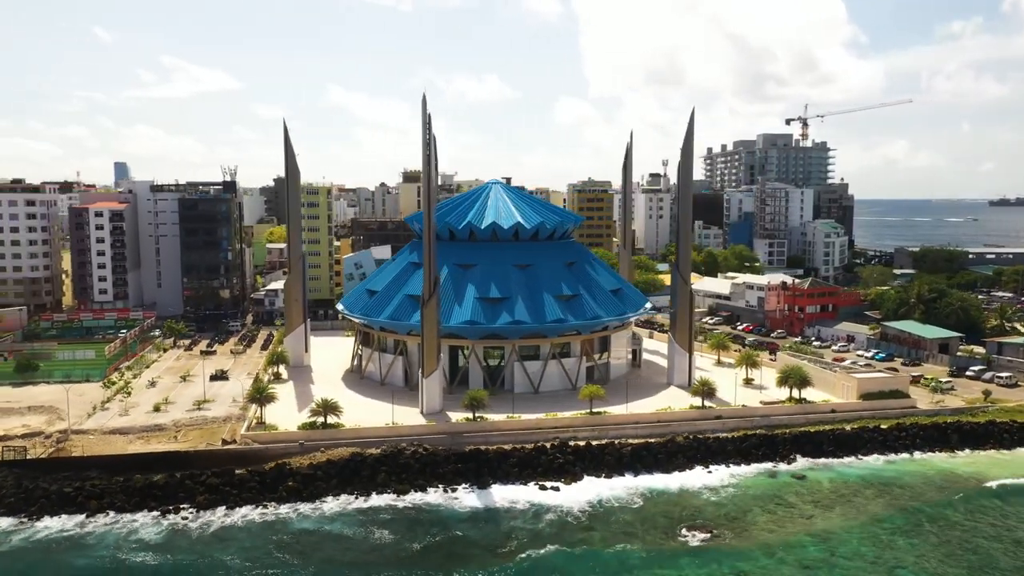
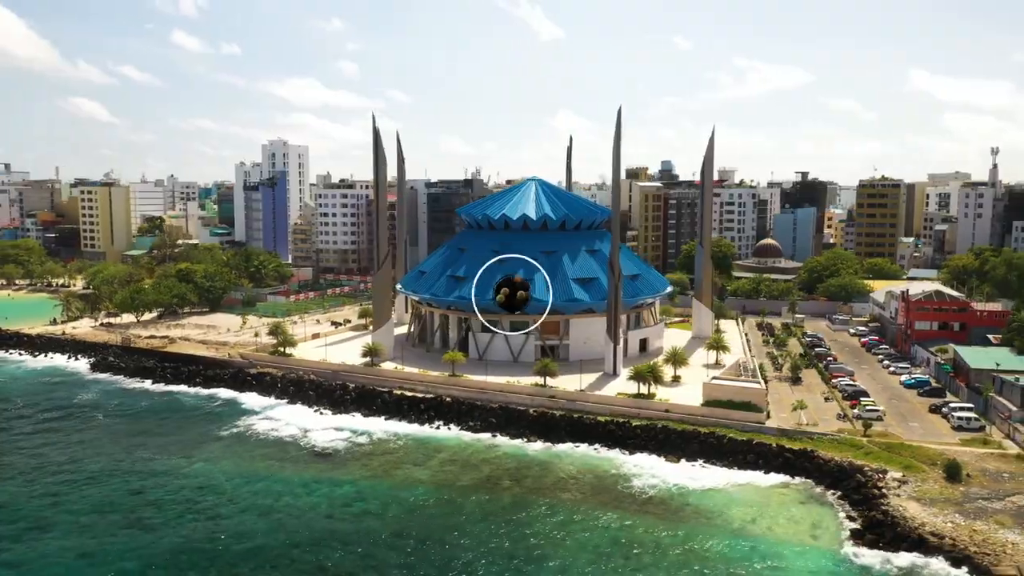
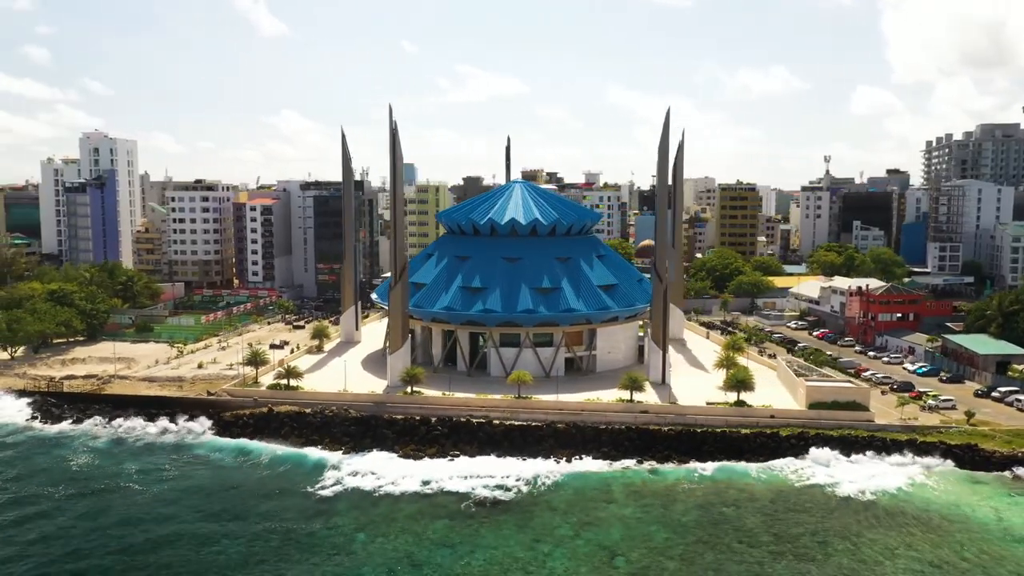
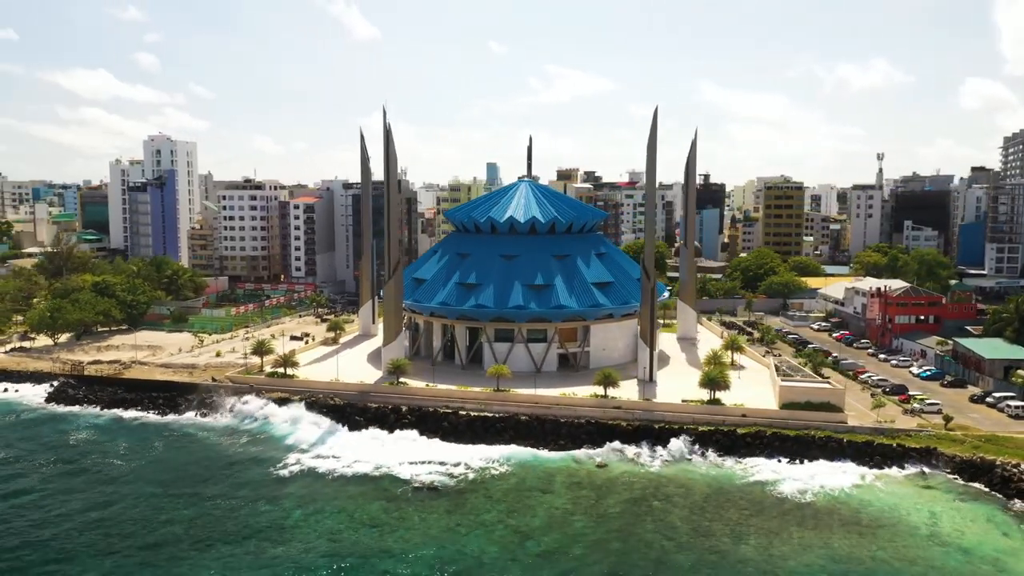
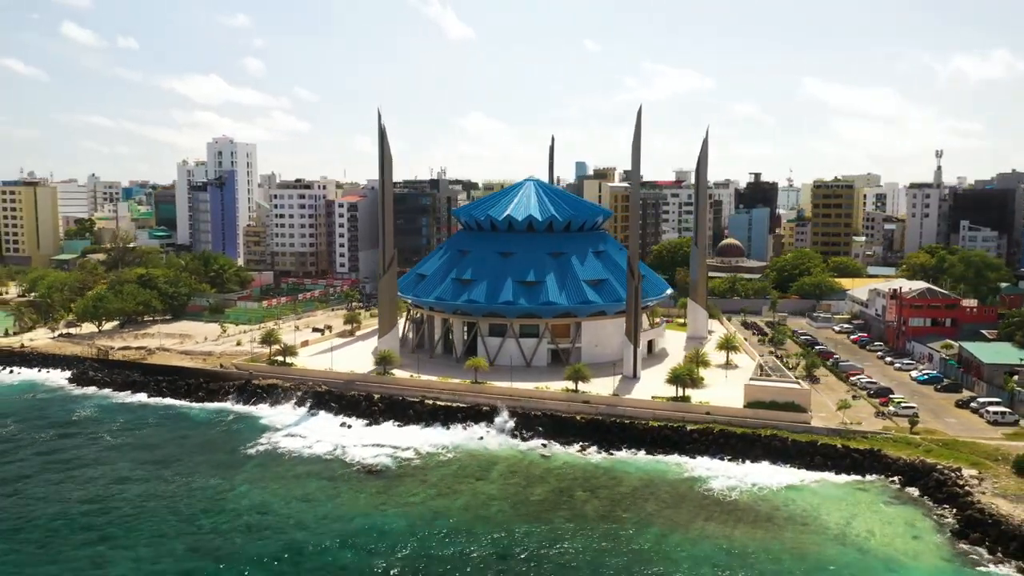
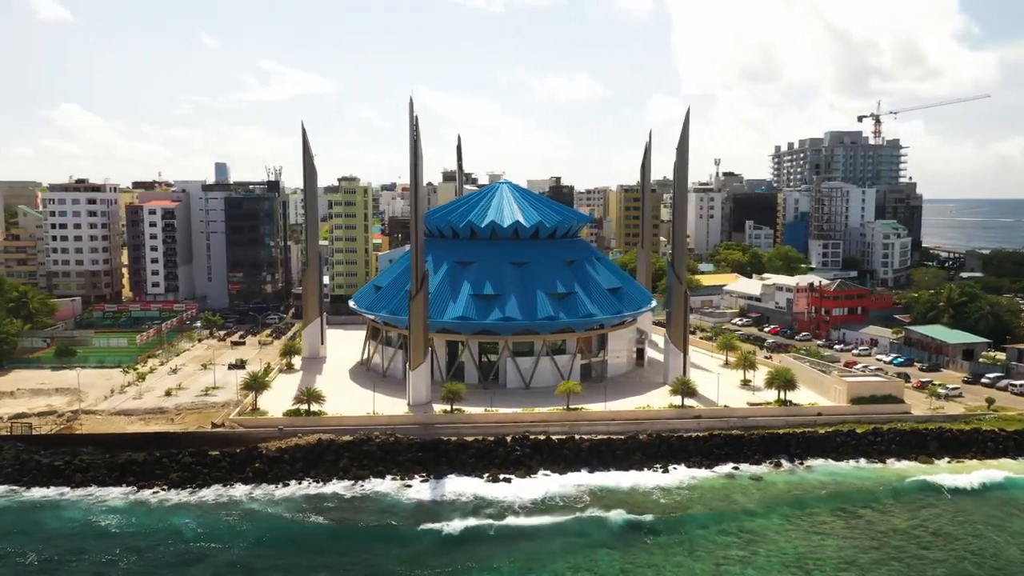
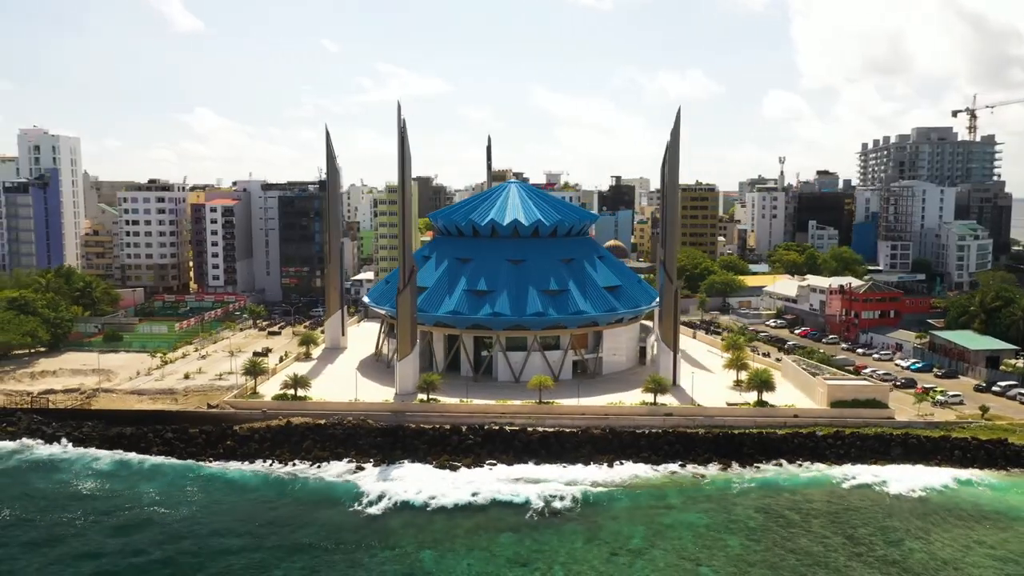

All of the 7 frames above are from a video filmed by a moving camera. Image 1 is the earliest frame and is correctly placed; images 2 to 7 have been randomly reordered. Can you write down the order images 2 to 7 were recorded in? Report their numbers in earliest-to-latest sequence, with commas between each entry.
6, 7, 3, 4, 5, 2
